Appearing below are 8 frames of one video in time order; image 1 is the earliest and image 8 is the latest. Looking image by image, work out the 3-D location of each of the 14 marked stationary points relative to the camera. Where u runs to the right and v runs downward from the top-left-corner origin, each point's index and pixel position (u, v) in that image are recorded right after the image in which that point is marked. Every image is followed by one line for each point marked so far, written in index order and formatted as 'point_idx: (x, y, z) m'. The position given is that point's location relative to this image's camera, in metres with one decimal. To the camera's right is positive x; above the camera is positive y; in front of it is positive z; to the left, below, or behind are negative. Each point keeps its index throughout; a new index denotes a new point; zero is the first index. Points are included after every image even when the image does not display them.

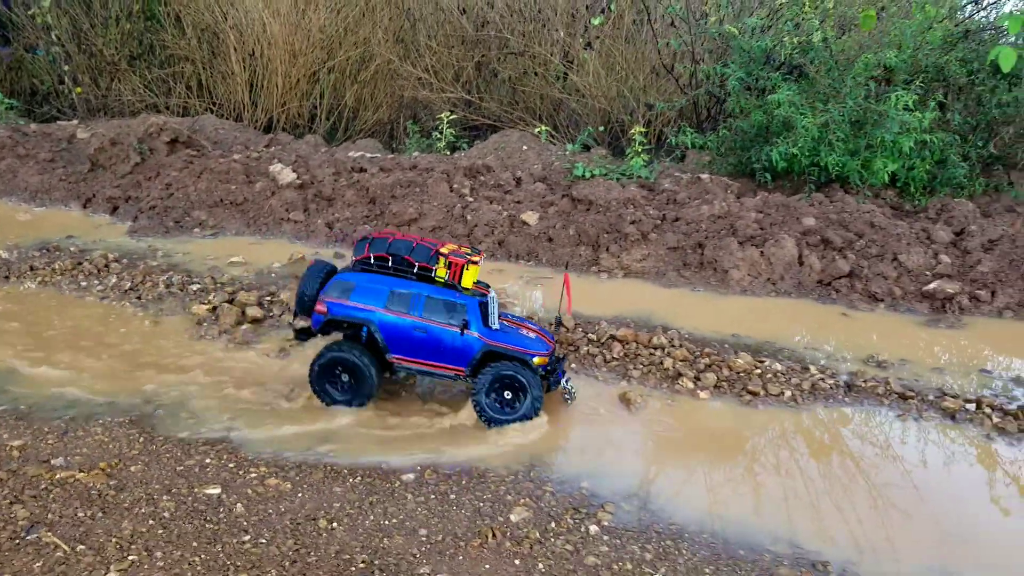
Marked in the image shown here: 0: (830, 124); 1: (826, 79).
0: (+2.9, +1.5, +7.3) m
1: (+3.0, +2.0, +7.5) m
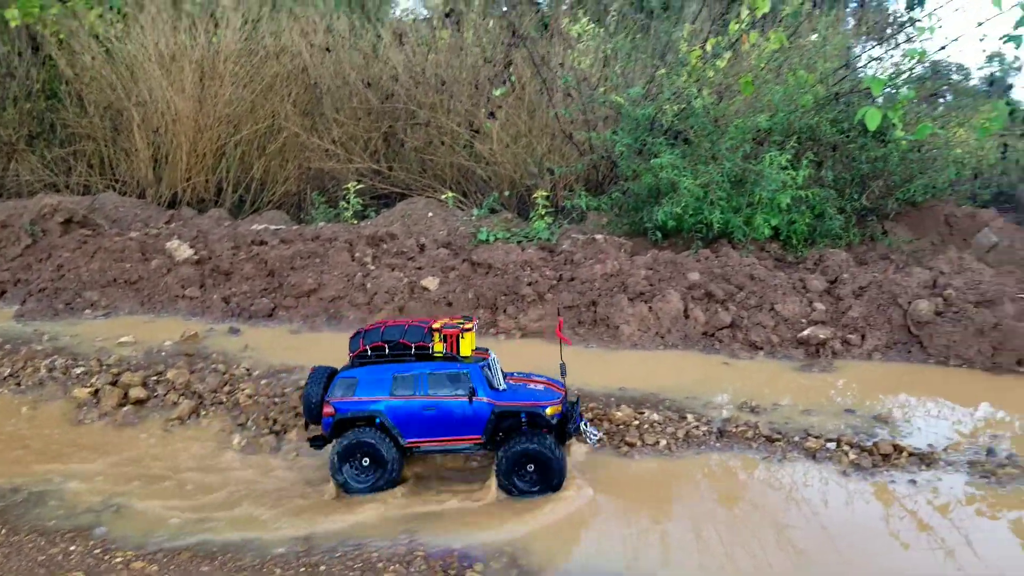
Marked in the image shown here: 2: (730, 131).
0: (+1.9, +1.0, +7.7) m
1: (+1.9, +1.5, +7.9) m
2: (+2.2, +1.6, +7.9) m
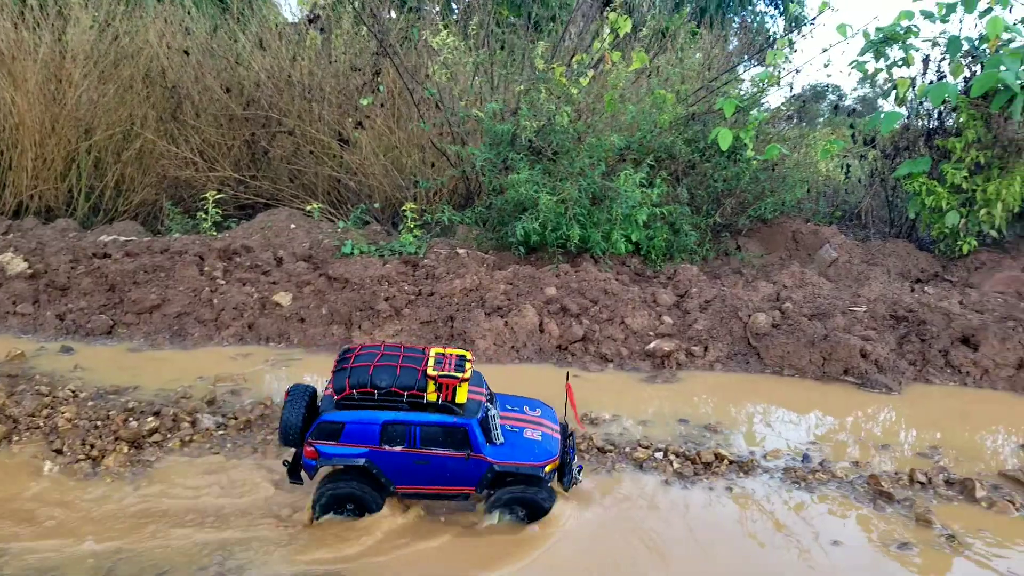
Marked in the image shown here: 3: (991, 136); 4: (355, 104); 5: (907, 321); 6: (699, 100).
0: (+0.6, +0.9, +7.8) m
1: (+0.5, +1.3, +8.1) m
2: (+0.8, +1.5, +8.1) m
3: (+5.1, +1.6, +8.3) m
4: (-1.9, +2.3, +9.7) m
5: (+3.5, -0.3, +6.9) m
6: (+2.1, +2.1, +8.8) m
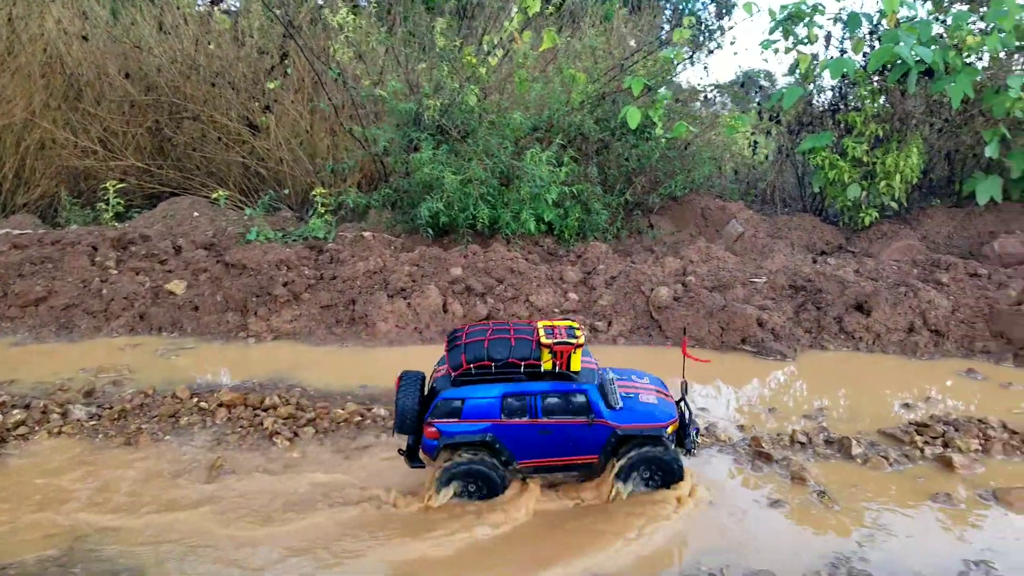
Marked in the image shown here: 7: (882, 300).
0: (-0.4, +1.1, +7.8) m
1: (-0.4, +1.5, +8.0) m
2: (-0.2, +1.7, +8.1) m
3: (+4.1, +2.0, +8.6) m
4: (-3.0, +2.4, +9.4) m
5: (+2.6, 0.0, +7.0) m
6: (+1.1, +2.4, +8.8) m
7: (+3.2, -0.1, +6.7) m
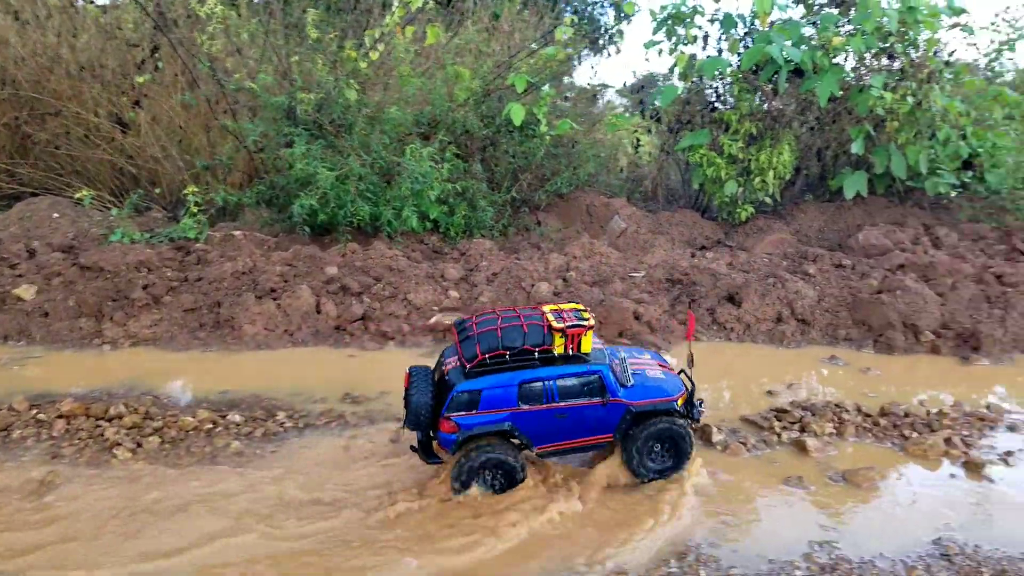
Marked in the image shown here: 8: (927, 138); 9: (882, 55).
0: (-1.5, +1.1, +7.6) m
1: (-1.6, +1.5, +7.8) m
2: (-1.4, +1.7, +7.9) m
3: (+2.8, +2.0, +8.8) m
4: (-4.4, +2.4, +9.0) m
5: (+1.6, 0.0, +7.1) m
6: (-0.2, +2.4, +8.7) m
7: (+2.1, 0.0, +6.9) m
8: (+4.6, +1.7, +8.7) m
9: (+4.1, +2.6, +8.6) m
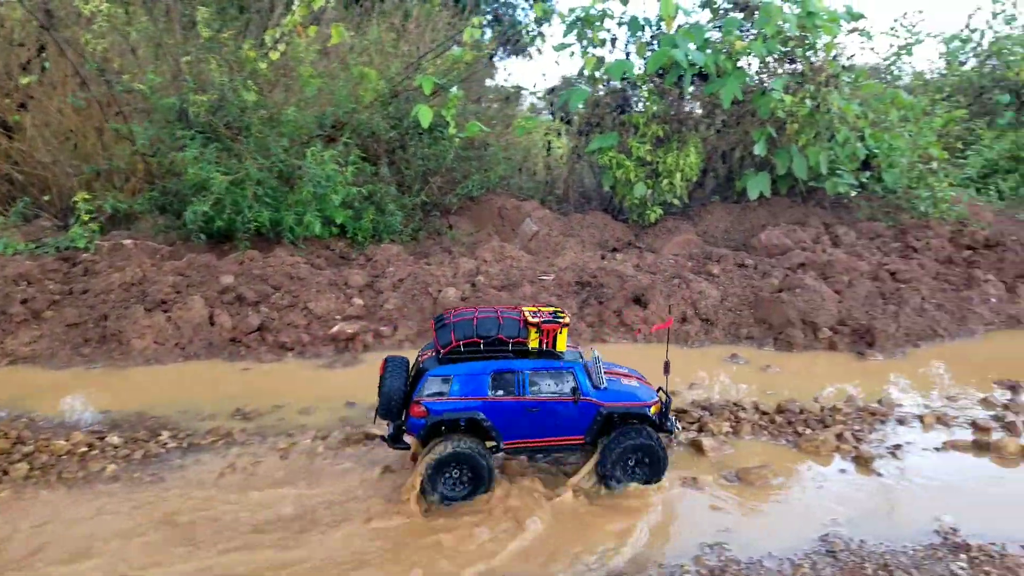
0: (-2.4, +1.0, +7.3) m
1: (-2.6, +1.4, +7.5) m
2: (-2.3, +1.6, +7.6) m
3: (+1.8, +2.0, +8.9) m
4: (-5.4, +2.2, +8.5) m
5: (+0.7, 0.0, +7.2) m
6: (-1.2, +2.3, +8.6) m
7: (+1.3, 0.0, +6.9) m
8: (+3.6, +1.7, +9.0) m
9: (+3.1, +2.6, +8.9) m
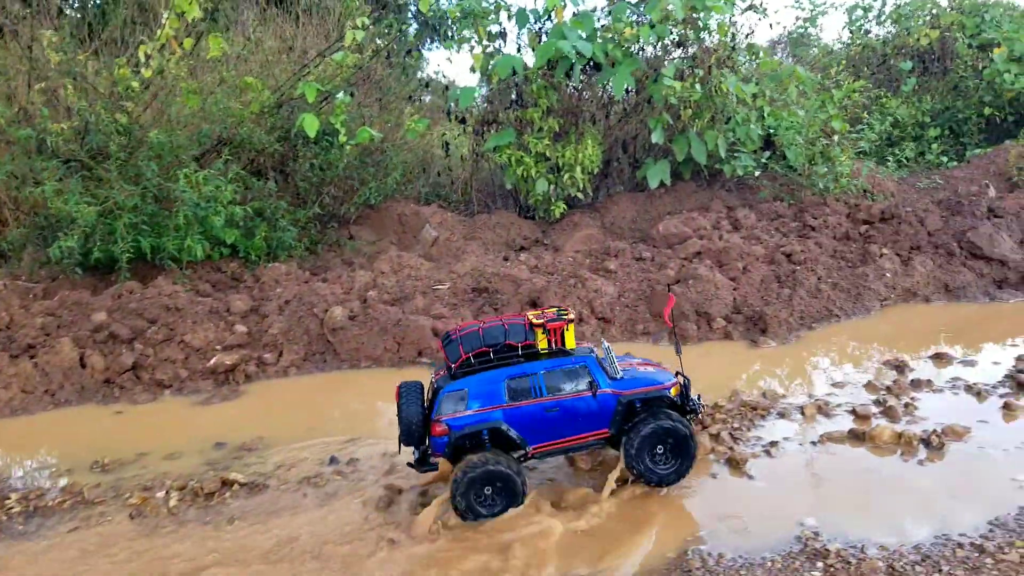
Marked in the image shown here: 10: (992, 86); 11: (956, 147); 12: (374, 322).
0: (-3.4, +0.7, +7.0) m
1: (-3.6, +1.1, +7.2) m
2: (-3.4, +1.3, +7.3) m
3: (+0.6, +2.1, +8.8) m
4: (-6.6, +1.7, +8.0) m
5: (-0.2, 0.0, +7.0) m
6: (-2.4, +2.2, +8.3) m
7: (+0.4, -0.1, +6.8) m
8: (+2.4, +1.9, +9.0) m
9: (+1.8, +2.8, +8.8) m
10: (+6.7, +2.8, +11.0) m
11: (+6.3, +2.0, +11.0) m
12: (-1.1, -0.3, +6.5) m
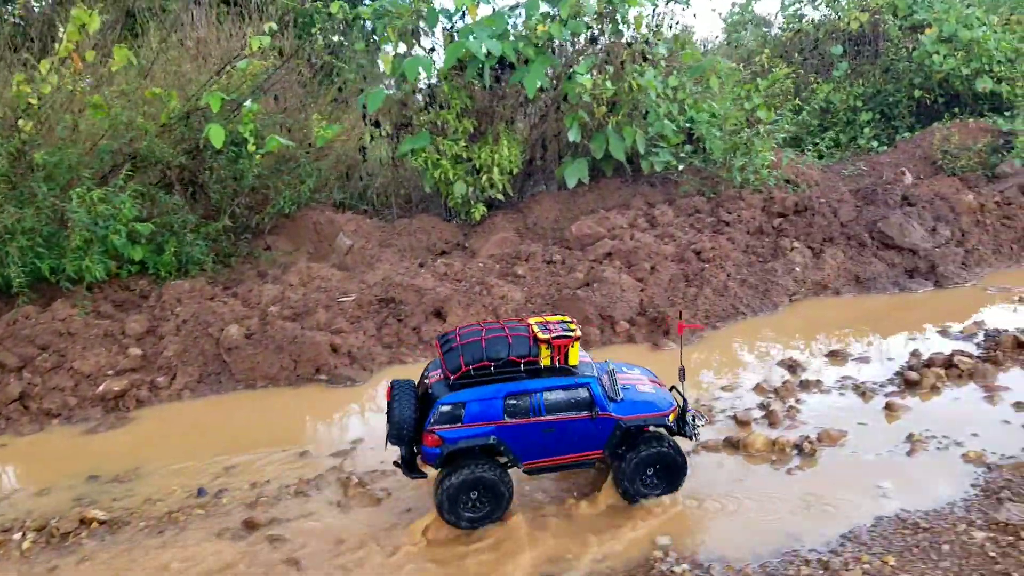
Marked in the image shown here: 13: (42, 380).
0: (-4.3, +0.5, +6.9) m
1: (-4.5, +0.9, +7.1) m
2: (-4.3, +1.1, +7.2) m
3: (-0.4, +2.1, +8.7) m
4: (-7.5, +1.4, +7.8) m
5: (-1.1, -0.1, +7.0) m
6: (-3.4, +2.0, +8.2) m
7: (-0.5, -0.1, +6.8) m
8: (+1.5, +2.0, +8.9) m
9: (+0.8, +2.8, +8.7) m
10: (+5.7, +3.1, +11.0) m
11: (+5.3, +2.2, +11.0) m
12: (-1.9, -0.4, +6.4) m
13: (-3.6, -0.7, +6.0) m
